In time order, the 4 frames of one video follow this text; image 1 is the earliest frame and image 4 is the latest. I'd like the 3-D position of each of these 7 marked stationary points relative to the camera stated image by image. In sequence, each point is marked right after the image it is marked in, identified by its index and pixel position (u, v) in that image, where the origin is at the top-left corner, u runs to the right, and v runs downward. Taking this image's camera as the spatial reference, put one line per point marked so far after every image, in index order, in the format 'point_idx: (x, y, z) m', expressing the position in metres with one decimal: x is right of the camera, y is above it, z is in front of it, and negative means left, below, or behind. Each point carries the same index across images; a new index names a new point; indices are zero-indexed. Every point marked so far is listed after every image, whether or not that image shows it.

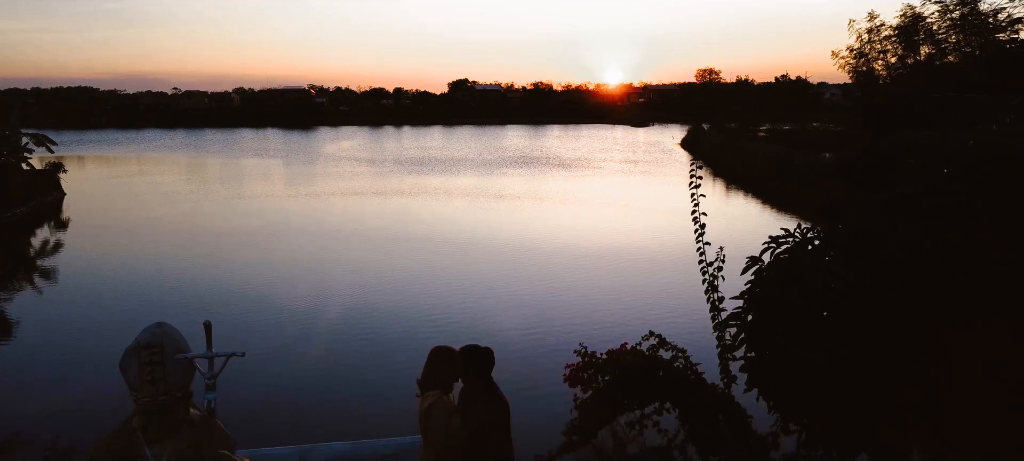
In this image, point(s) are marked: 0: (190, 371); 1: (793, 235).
0: (-1.0, -0.4, +2.3) m
1: (+1.8, -0.1, +5.1) m
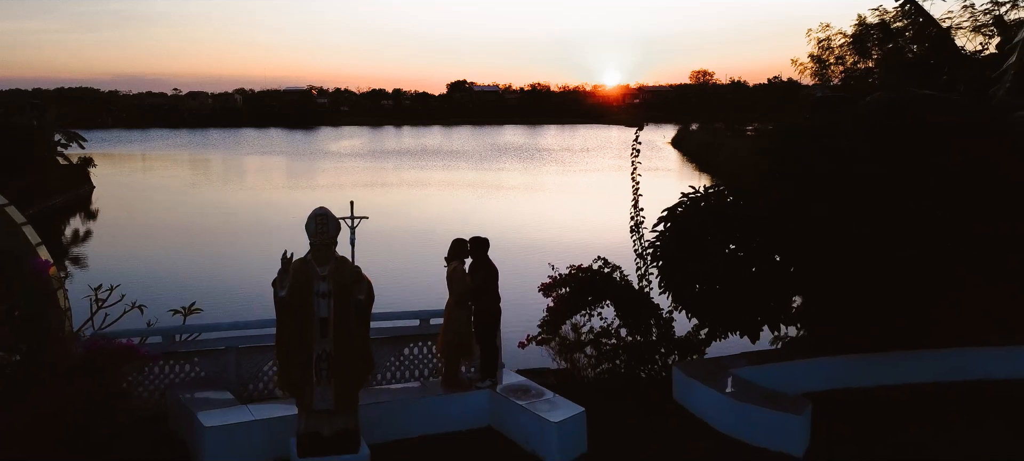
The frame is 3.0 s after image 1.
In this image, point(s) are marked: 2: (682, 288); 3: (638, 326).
0: (-1.1, 0.0, +4.7) m
1: (+1.8, +0.4, +7.5) m
2: (+1.6, -0.5, +7.2) m
3: (+1.1, -0.8, +7.3) m
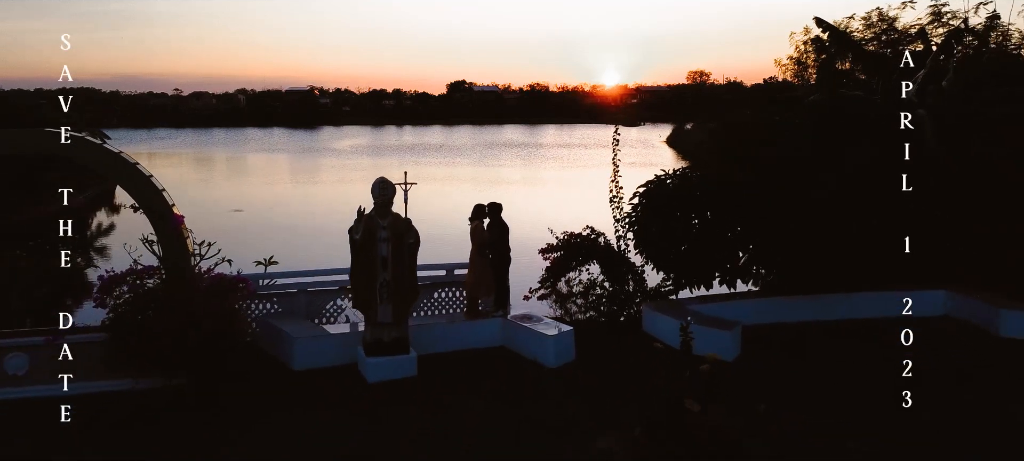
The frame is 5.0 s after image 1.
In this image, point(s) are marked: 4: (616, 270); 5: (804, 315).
0: (-1.0, +0.3, +6.5) m
1: (+1.8, +0.7, +9.4) m
2: (+1.6, -0.2, +9.1) m
3: (+1.2, -0.5, +9.1) m
4: (+1.2, -0.4, +9.1) m
5: (+3.3, -1.0, +9.0) m
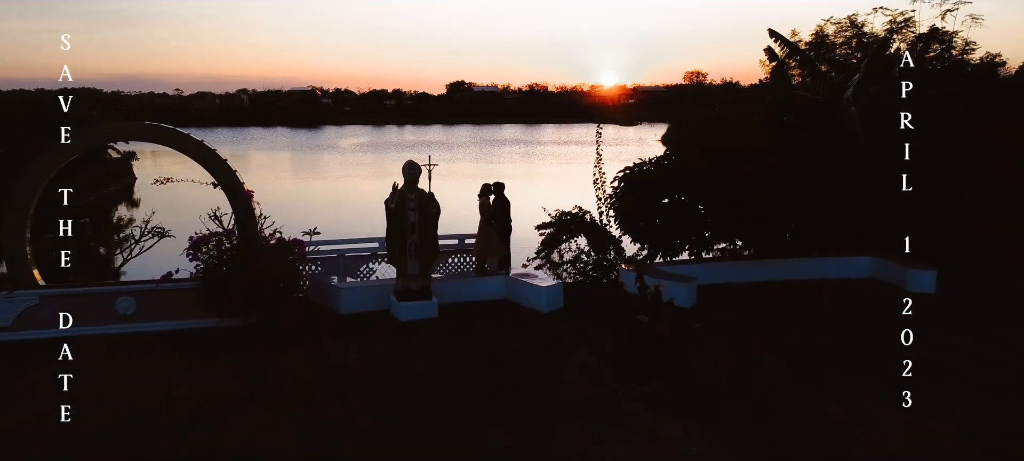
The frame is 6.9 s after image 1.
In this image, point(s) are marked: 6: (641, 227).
0: (-1.0, +0.6, +8.3) m
1: (+1.8, +1.0, +11.1) m
2: (+1.7, +0.1, +10.8) m
3: (+1.2, -0.2, +10.9) m
4: (+1.2, -0.2, +10.9) m
5: (+3.3, -0.7, +10.8) m
6: (+1.7, +0.1, +10.8) m
